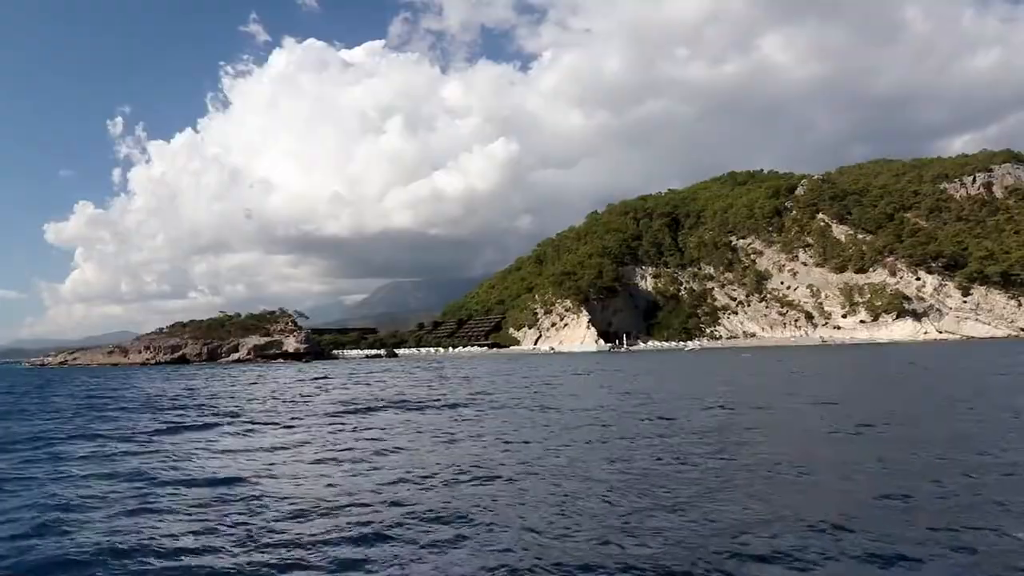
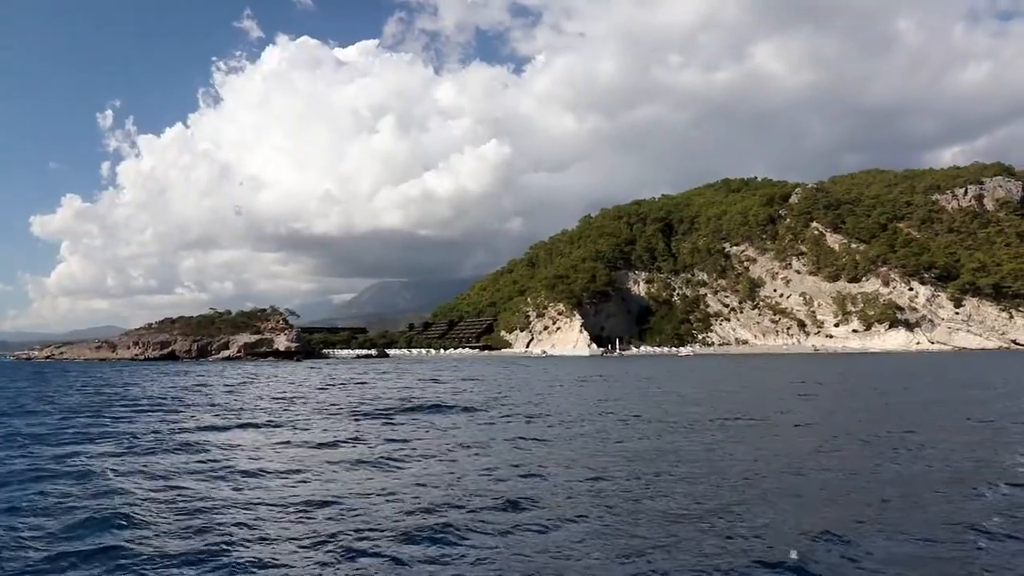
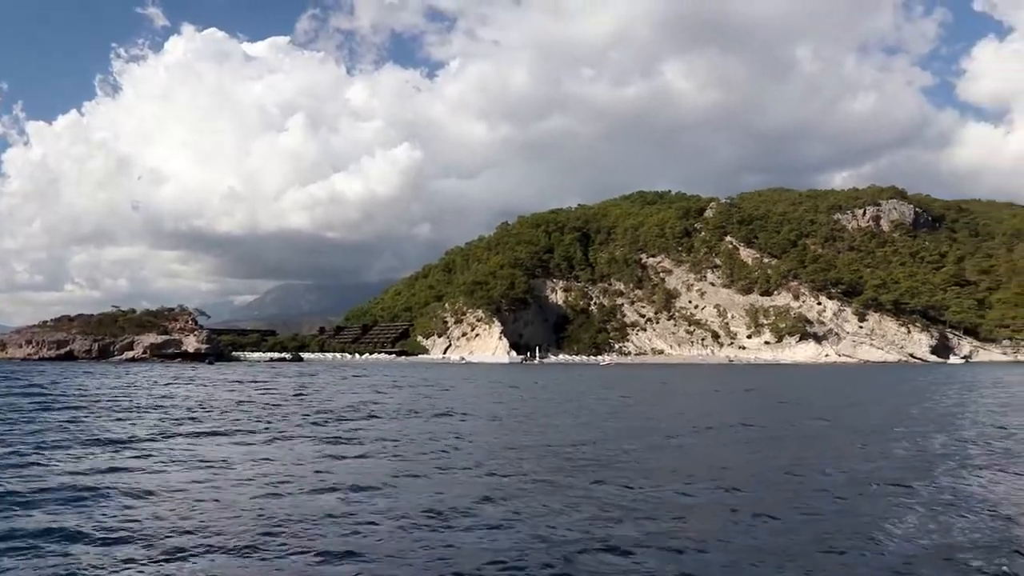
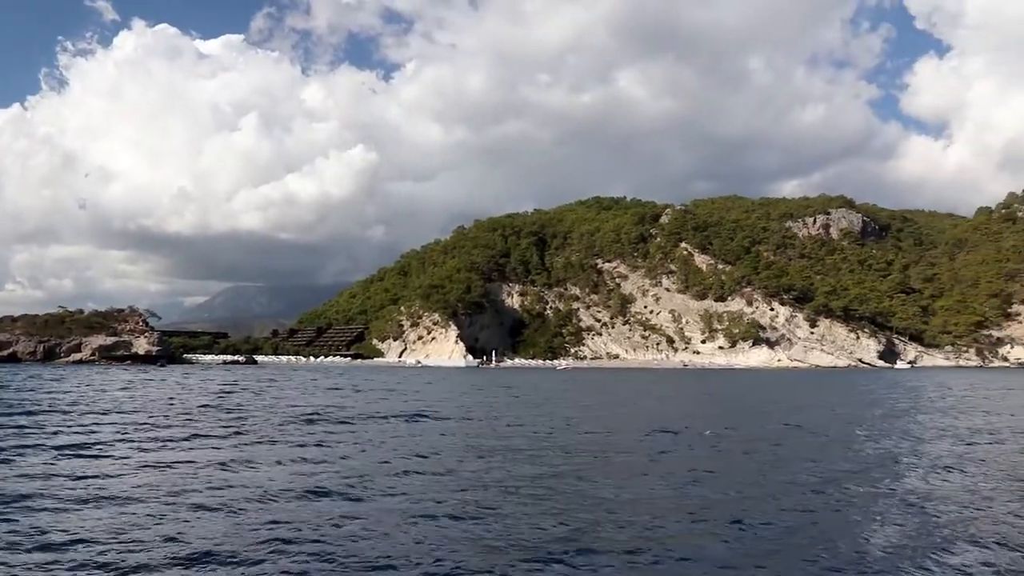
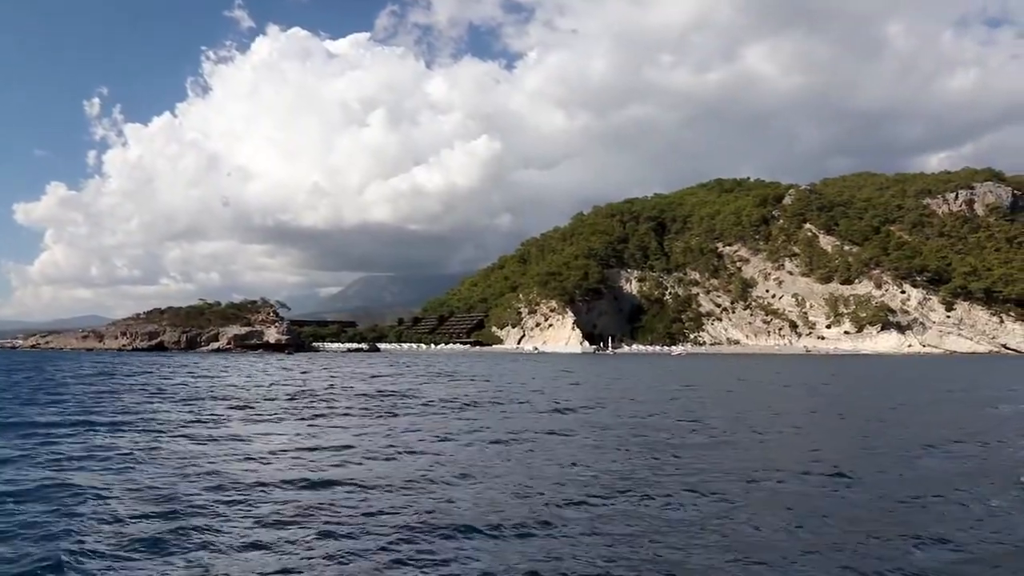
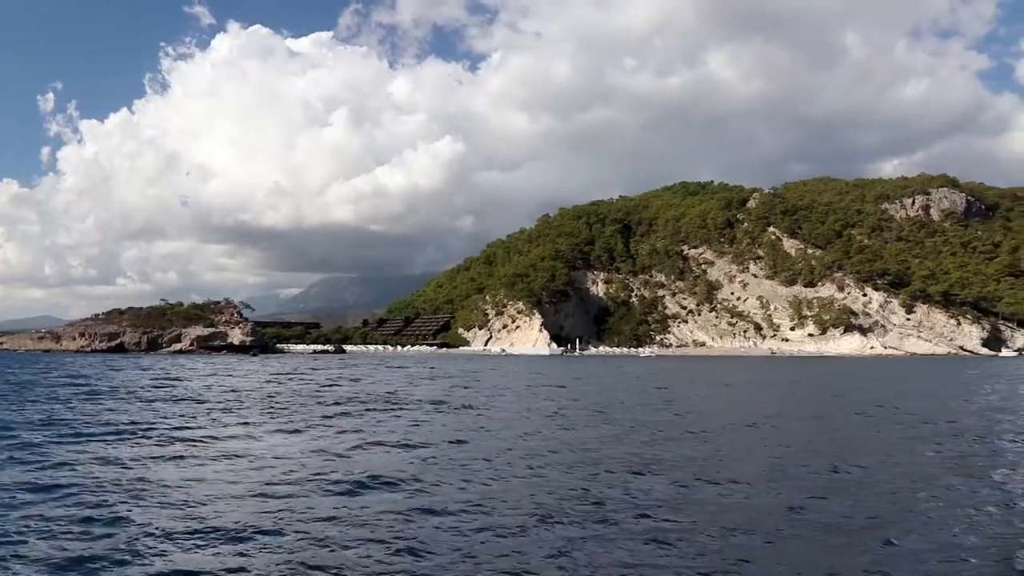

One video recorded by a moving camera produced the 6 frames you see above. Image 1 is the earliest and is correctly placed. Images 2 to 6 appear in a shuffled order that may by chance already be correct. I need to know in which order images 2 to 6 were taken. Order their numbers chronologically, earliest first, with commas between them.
2, 5, 6, 3, 4
